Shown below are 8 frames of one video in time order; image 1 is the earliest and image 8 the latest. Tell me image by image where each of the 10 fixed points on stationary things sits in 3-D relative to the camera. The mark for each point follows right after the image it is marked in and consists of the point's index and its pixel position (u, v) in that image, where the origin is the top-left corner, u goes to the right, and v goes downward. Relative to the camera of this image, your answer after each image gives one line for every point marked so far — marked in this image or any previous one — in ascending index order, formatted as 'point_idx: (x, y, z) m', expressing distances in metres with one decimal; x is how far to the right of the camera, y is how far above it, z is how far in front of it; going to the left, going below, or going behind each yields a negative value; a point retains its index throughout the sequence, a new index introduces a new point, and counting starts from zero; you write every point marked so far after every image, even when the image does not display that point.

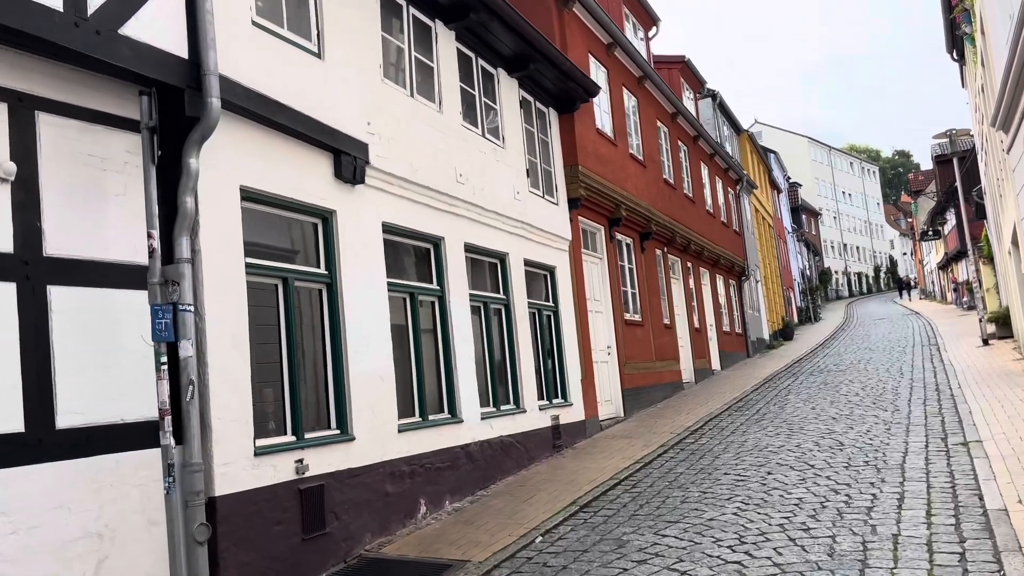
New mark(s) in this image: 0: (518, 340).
0: (+0.1, -0.7, +10.5) m
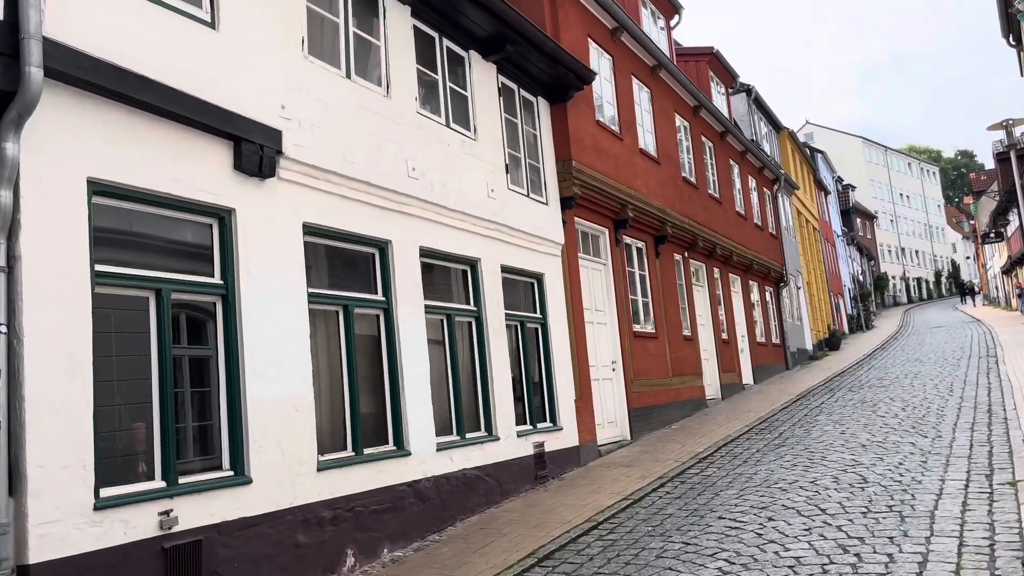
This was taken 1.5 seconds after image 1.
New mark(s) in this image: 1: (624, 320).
0: (-0.3, -0.8, +9.2) m
1: (+1.9, -0.5, +13.1) m
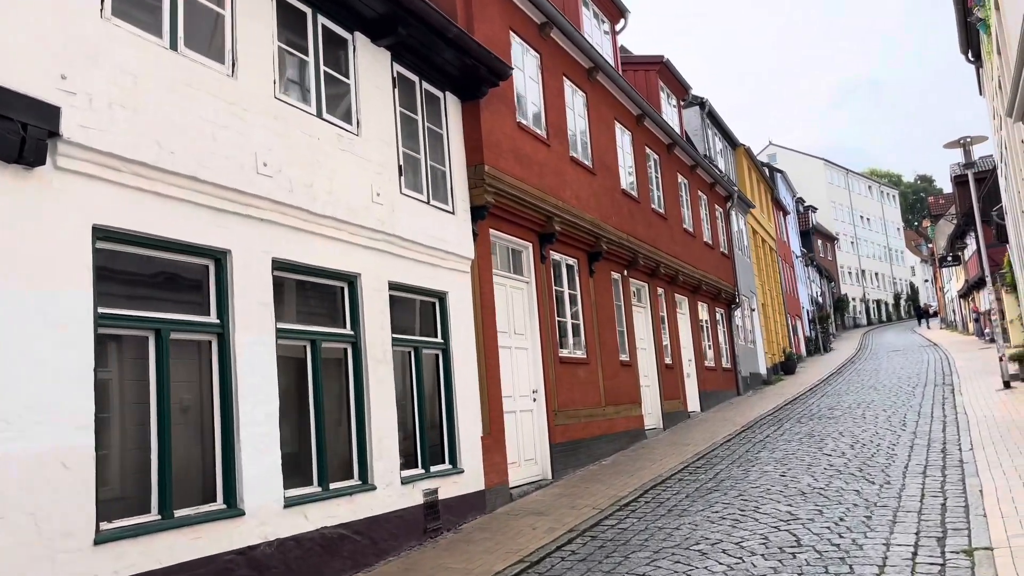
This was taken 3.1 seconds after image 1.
0: (-1.4, -1.0, +7.8) m
1: (+0.5, -0.8, +11.8) m
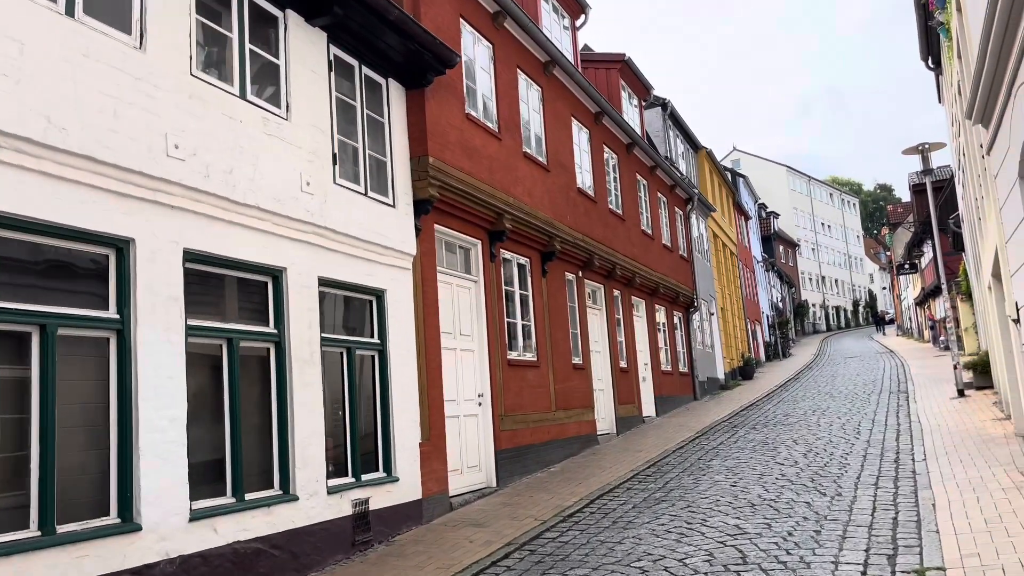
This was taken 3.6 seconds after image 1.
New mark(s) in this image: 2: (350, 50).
0: (-2.0, -1.0, +7.3) m
1: (-0.2, -0.8, +11.4) m
2: (-1.8, +2.6, +8.7) m
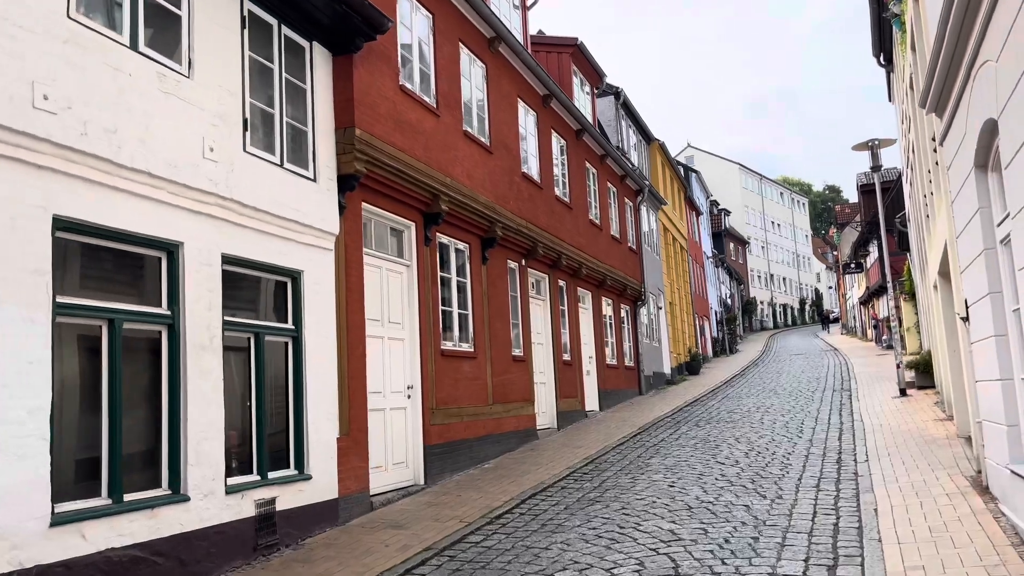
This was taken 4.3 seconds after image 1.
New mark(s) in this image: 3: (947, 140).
0: (-2.7, -0.8, +6.6) m
1: (-1.1, -0.6, +10.7) m
2: (-2.4, +2.8, +8.0) m
3: (+4.5, +1.5, +8.4) m
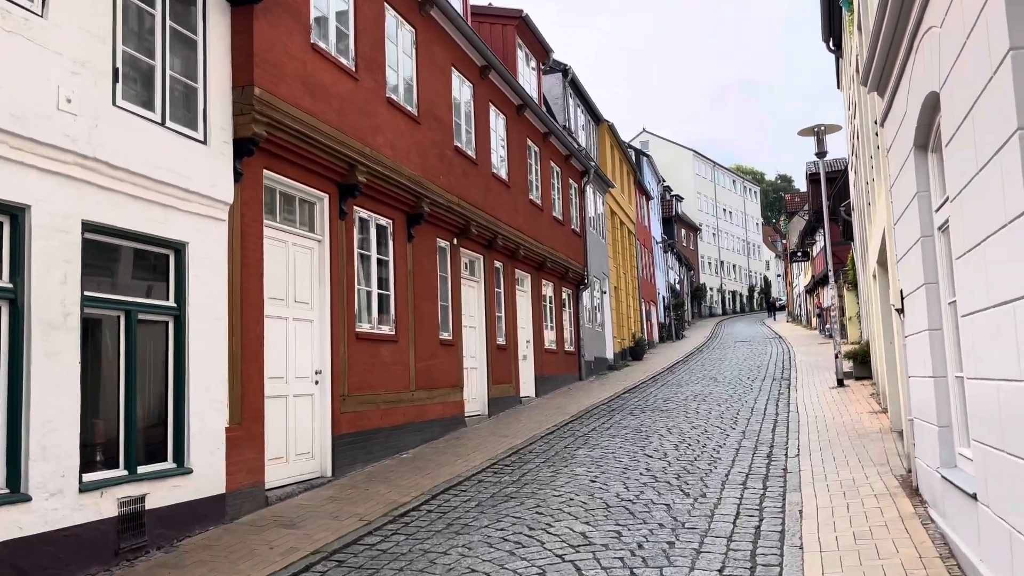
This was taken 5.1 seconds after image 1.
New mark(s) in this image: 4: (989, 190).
0: (-3.4, -0.6, +5.7) m
1: (-2.1, -0.4, +10.0) m
2: (-3.2, +3.0, +7.1) m
3: (+3.7, +1.6, +7.9) m
4: (+2.5, +0.5, +4.3) m
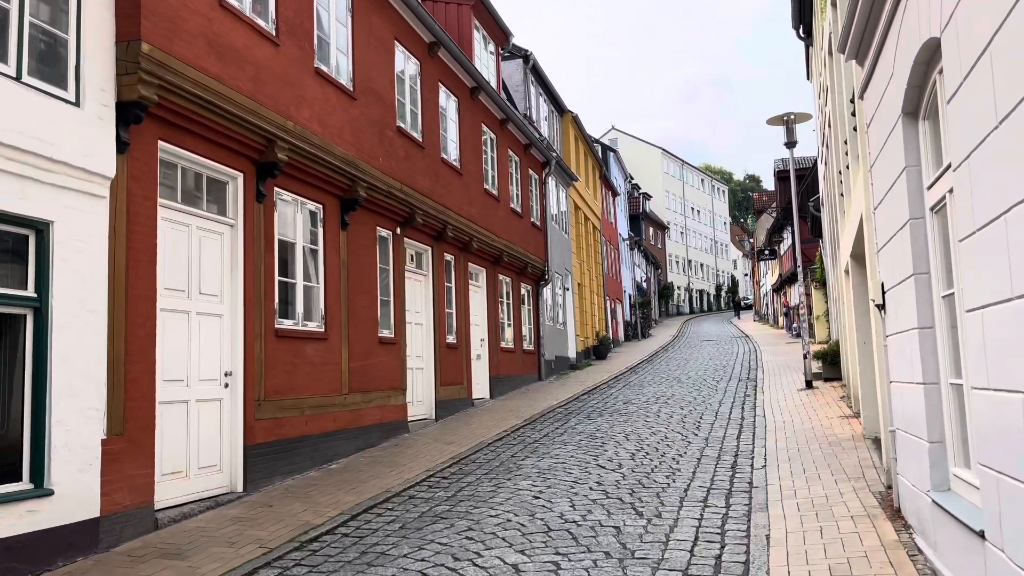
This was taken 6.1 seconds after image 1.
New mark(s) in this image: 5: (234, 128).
0: (-4.0, -0.5, +4.6) m
1: (-2.8, -0.3, +8.9) m
2: (-3.7, +3.1, +5.9) m
3: (+3.1, +1.7, +7.0) m
4: (+2.1, +0.6, +3.3) m
5: (-2.9, +1.6, +8.3) m
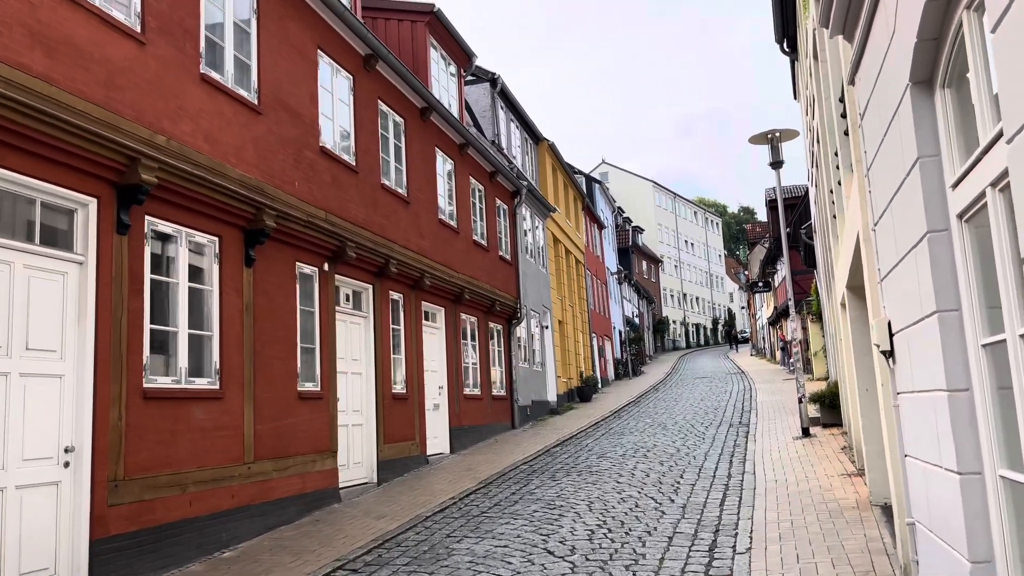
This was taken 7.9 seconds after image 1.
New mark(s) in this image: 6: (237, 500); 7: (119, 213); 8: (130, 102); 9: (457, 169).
0: (-4.7, -0.8, +2.9) m
1: (-3.5, -0.7, +7.2) m
2: (-4.5, +2.8, +4.4) m
3: (+2.3, +1.4, +5.4) m
4: (+1.3, +0.5, +1.7) m
5: (-3.6, +1.2, +6.7) m
6: (-3.0, -2.3, +8.7) m
7: (-3.6, +0.7, +7.3) m
8: (-3.4, +1.7, +7.4) m
9: (-1.1, +2.4, +16.4) m
